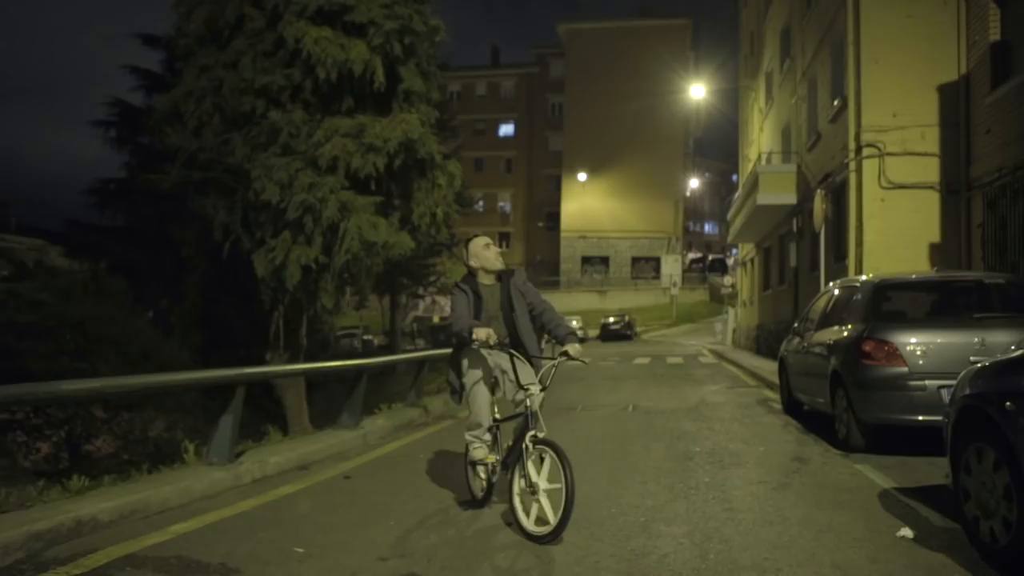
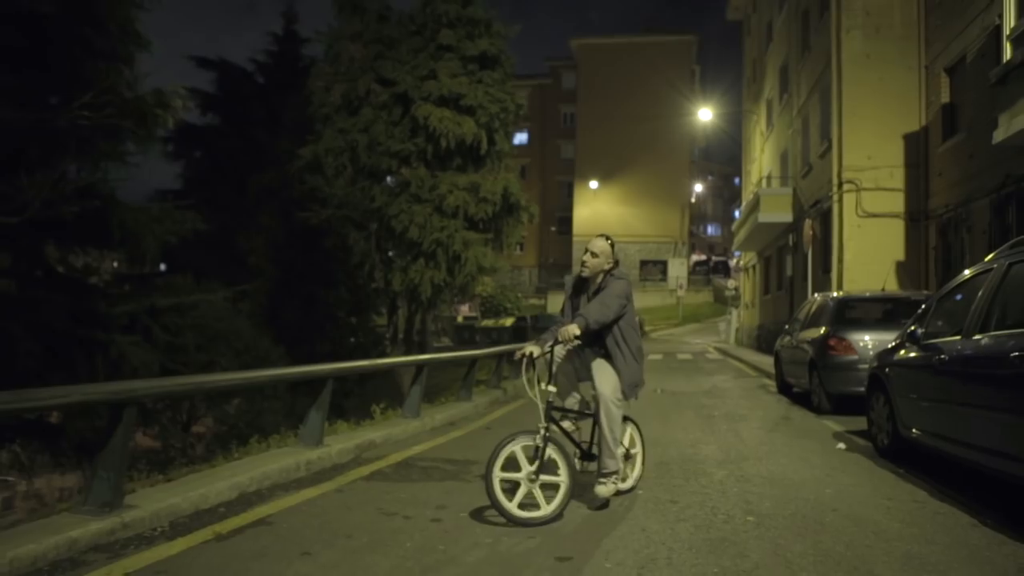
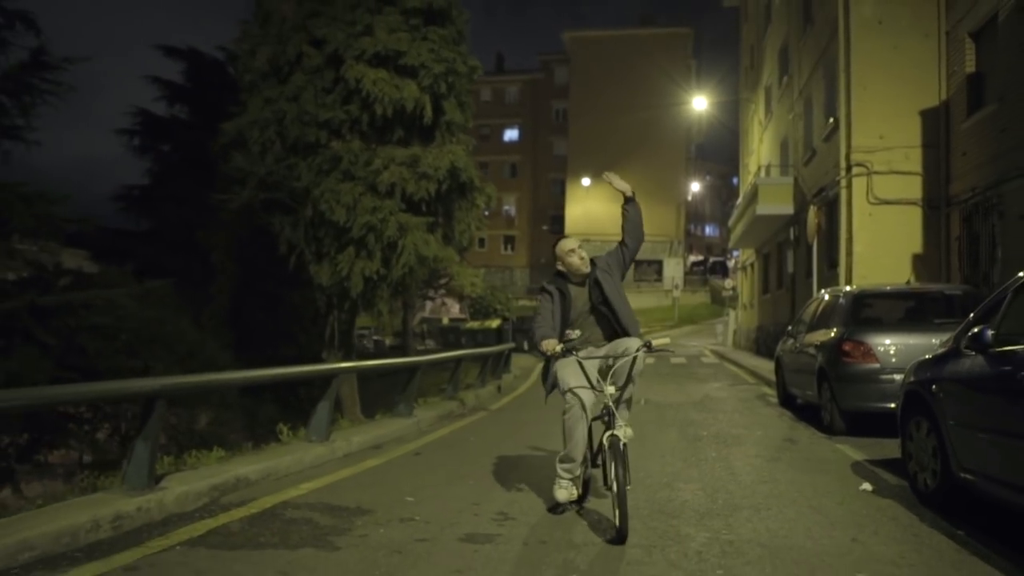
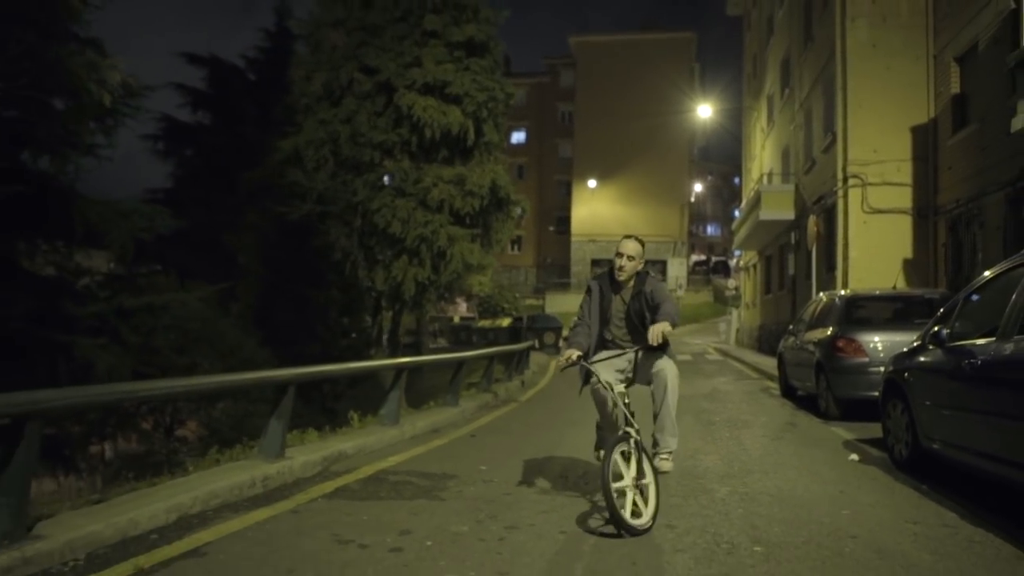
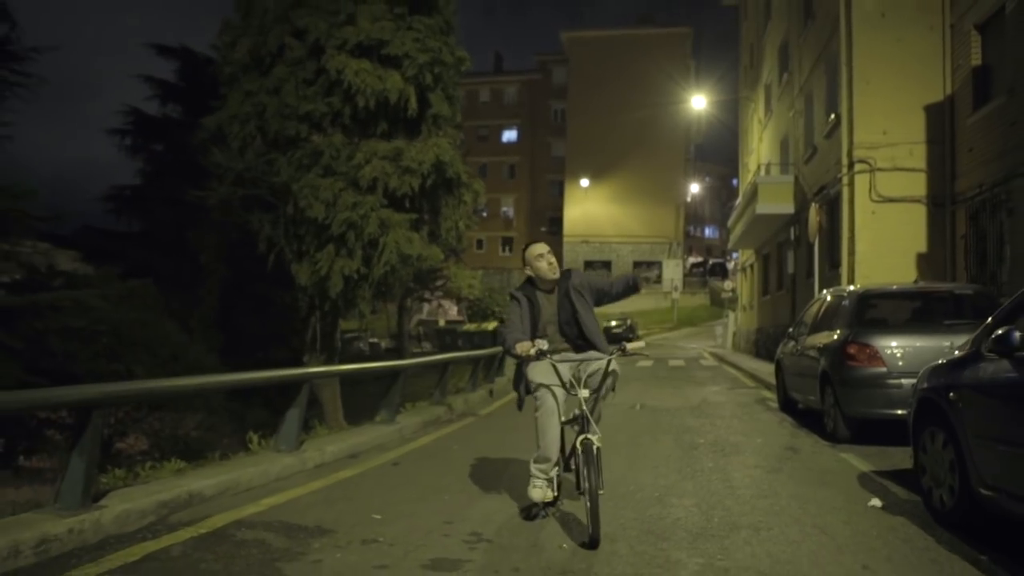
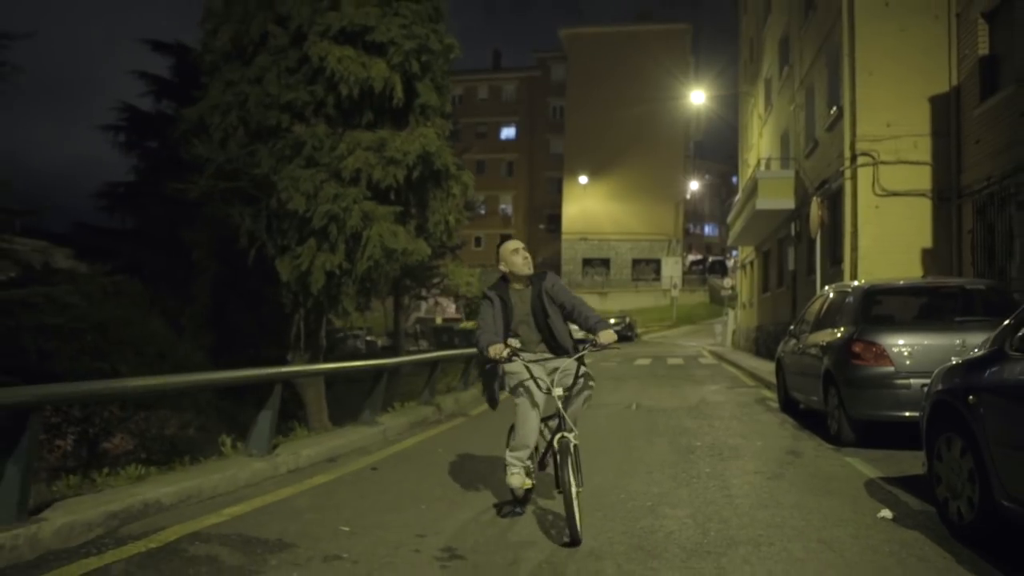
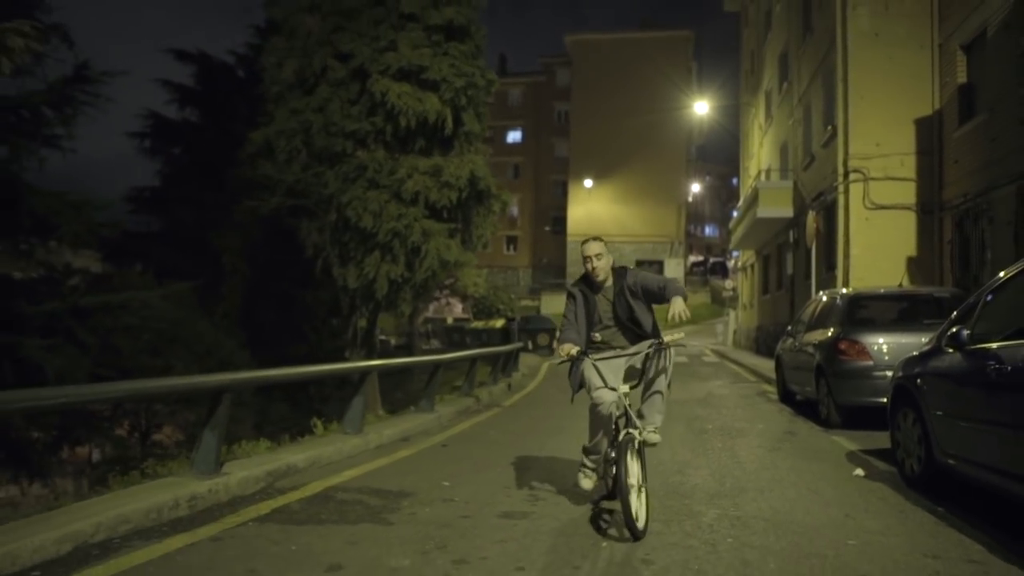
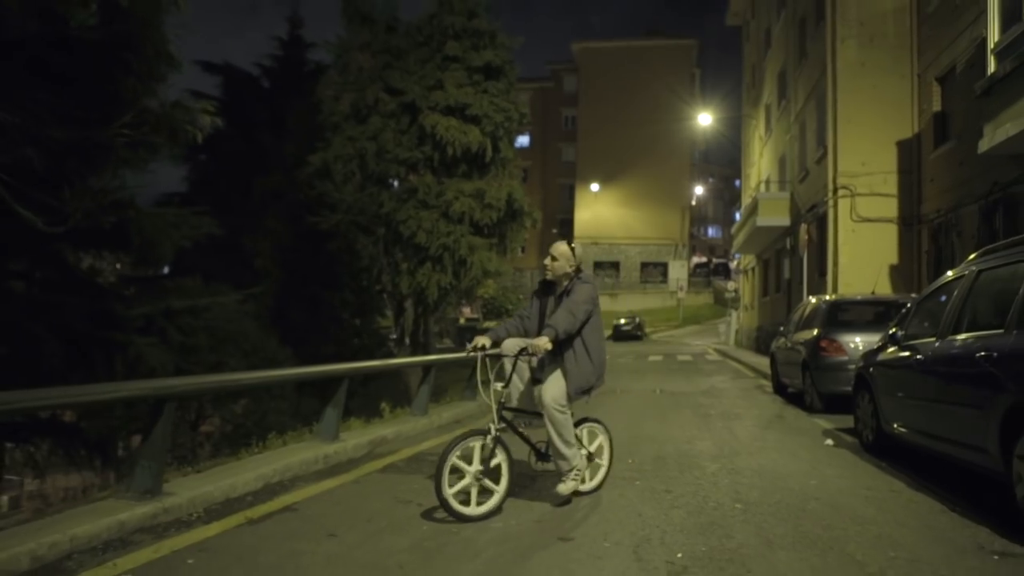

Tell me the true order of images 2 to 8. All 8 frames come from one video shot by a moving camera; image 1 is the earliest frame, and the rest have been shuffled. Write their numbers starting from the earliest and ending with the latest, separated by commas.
6, 5, 3, 7, 4, 2, 8
